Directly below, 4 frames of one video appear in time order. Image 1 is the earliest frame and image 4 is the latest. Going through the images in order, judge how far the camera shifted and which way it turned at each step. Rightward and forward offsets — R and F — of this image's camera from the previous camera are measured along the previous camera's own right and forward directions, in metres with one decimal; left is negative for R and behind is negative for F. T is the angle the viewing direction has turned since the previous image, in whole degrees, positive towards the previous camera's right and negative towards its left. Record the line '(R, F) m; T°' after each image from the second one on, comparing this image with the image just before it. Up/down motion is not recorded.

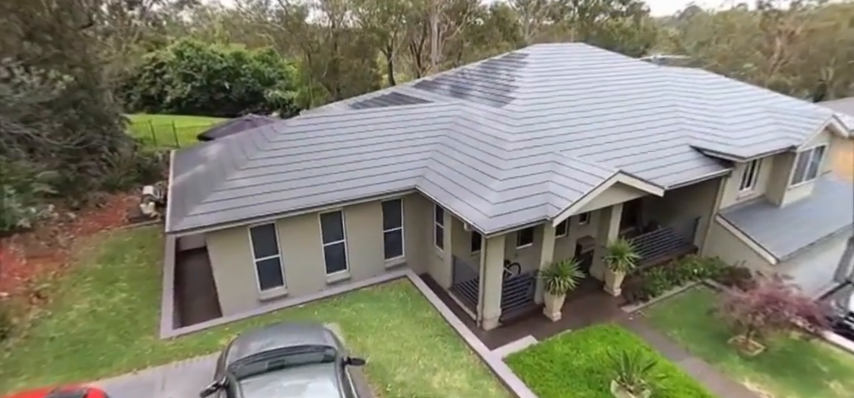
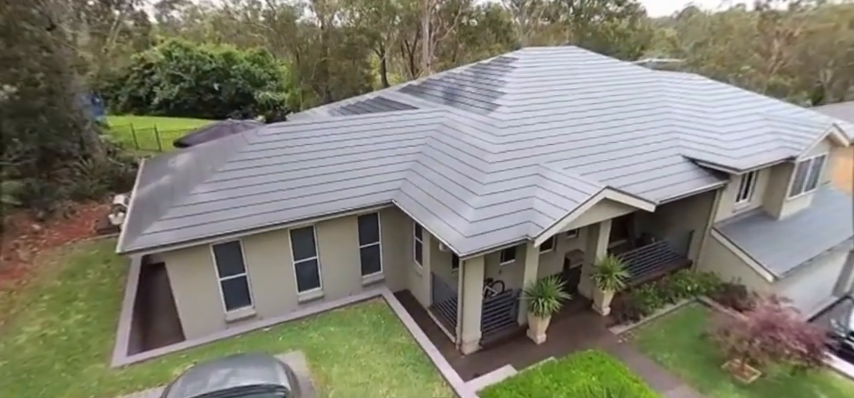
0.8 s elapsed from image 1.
(+0.6, +0.7) m; 0°
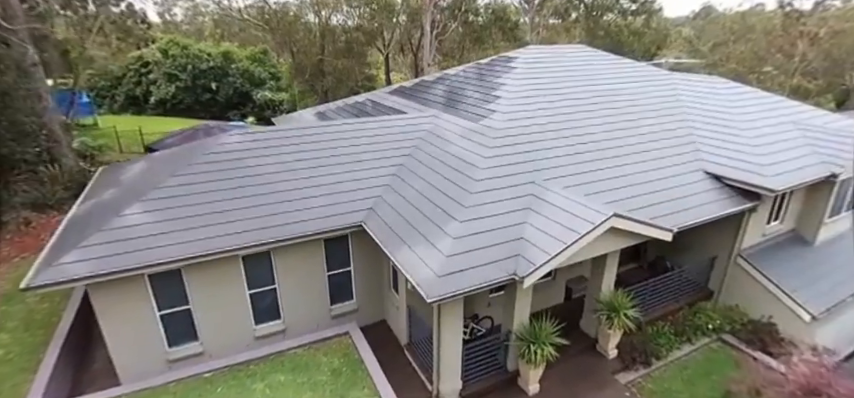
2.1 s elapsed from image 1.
(+0.8, +1.7) m; -1°
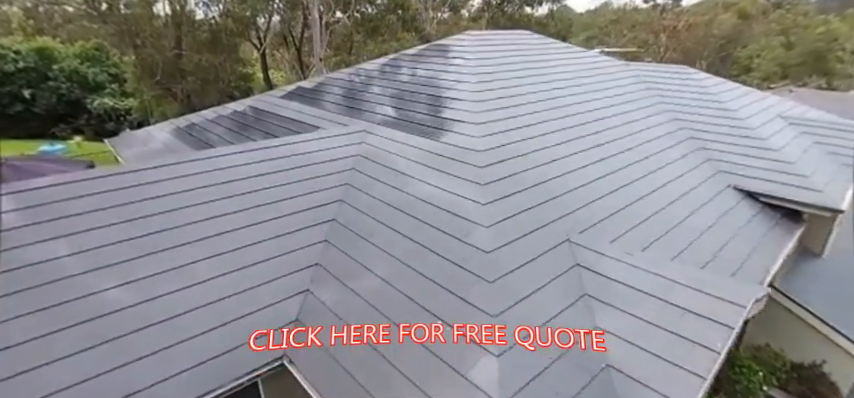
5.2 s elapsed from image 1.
(-0.9, +4.4) m; +14°
